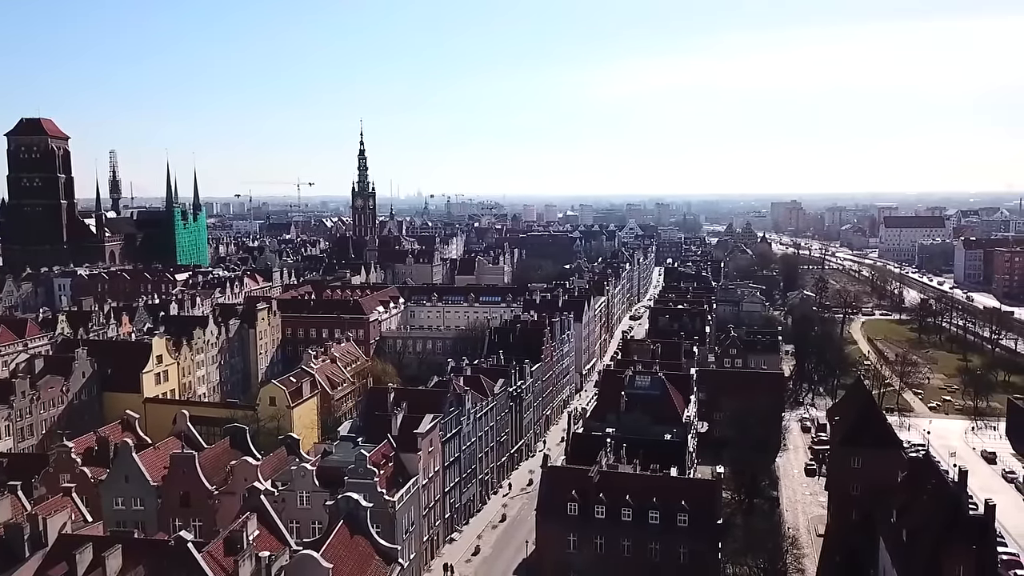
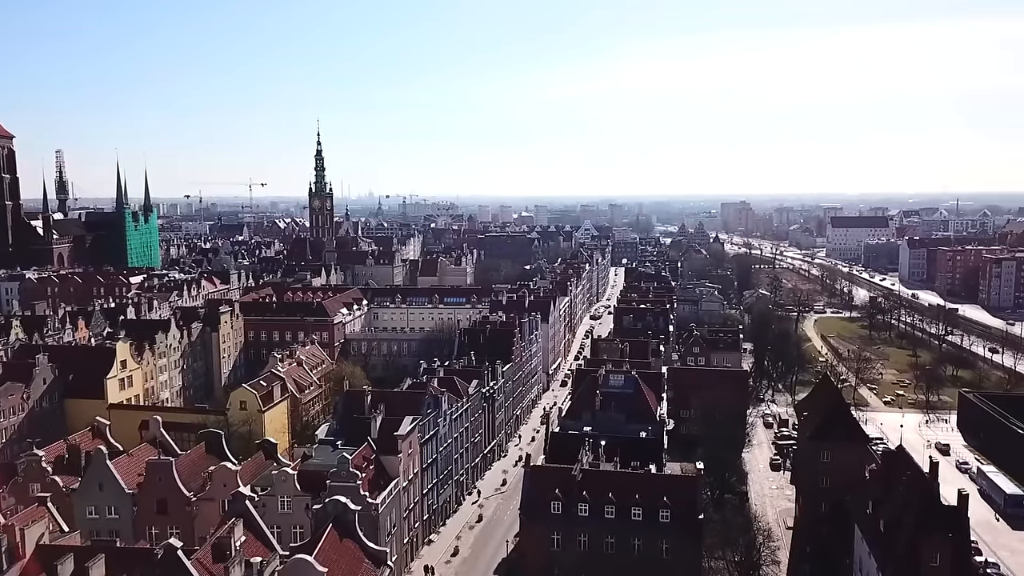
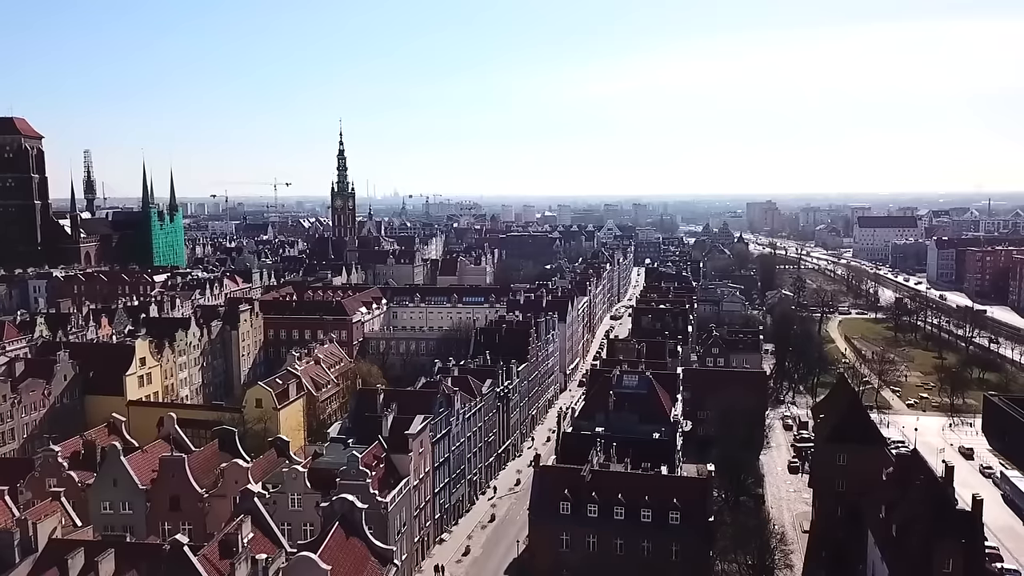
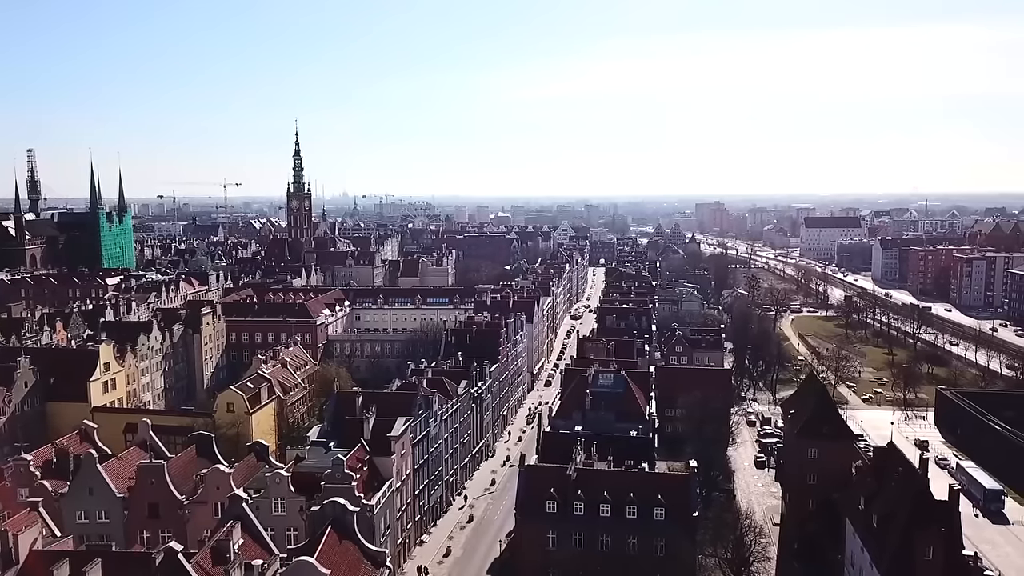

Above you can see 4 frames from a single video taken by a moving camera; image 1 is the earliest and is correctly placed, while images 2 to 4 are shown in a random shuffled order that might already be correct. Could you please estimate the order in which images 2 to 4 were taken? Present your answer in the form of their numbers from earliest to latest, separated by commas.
3, 2, 4
